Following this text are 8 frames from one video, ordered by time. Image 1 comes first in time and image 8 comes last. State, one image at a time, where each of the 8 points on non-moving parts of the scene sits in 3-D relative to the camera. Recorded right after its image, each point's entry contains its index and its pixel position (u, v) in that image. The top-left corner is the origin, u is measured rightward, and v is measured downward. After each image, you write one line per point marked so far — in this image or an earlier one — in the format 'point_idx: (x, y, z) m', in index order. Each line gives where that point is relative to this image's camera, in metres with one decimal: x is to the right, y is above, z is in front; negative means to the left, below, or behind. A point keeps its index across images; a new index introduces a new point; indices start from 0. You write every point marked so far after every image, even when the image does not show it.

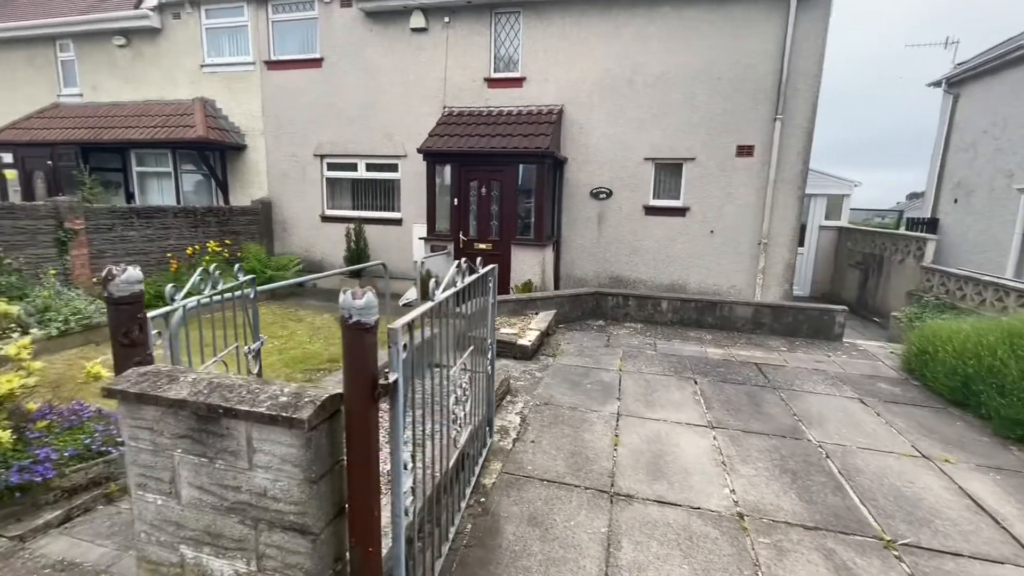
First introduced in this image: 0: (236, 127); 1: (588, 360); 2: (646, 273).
0: (-5.5, +3.2, +9.6) m
1: (+0.8, -0.8, +5.3) m
2: (+2.3, +0.2, +8.1) m
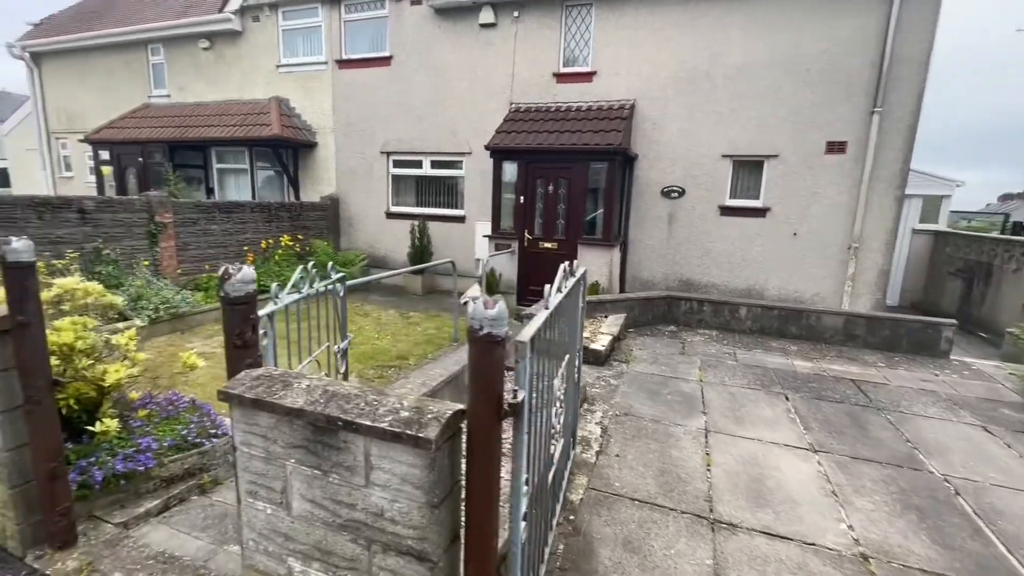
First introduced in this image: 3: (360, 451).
0: (-4.2, +3.4, +9.9) m
1: (+1.6, -0.8, +5.0) m
2: (+3.3, +0.2, +7.7) m
3: (-0.4, -0.5, +1.4) m
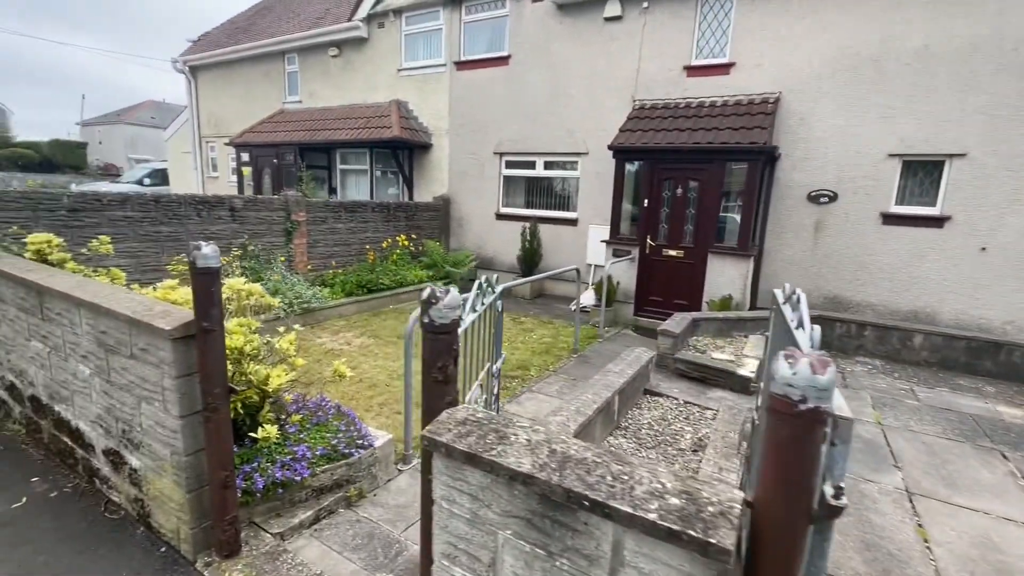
0: (-1.8, +3.4, +10.1) m
1: (+2.8, -1.0, +4.3) m
2: (+5.0, -0.1, +6.6) m
3: (+0.2, -0.6, +1.1) m
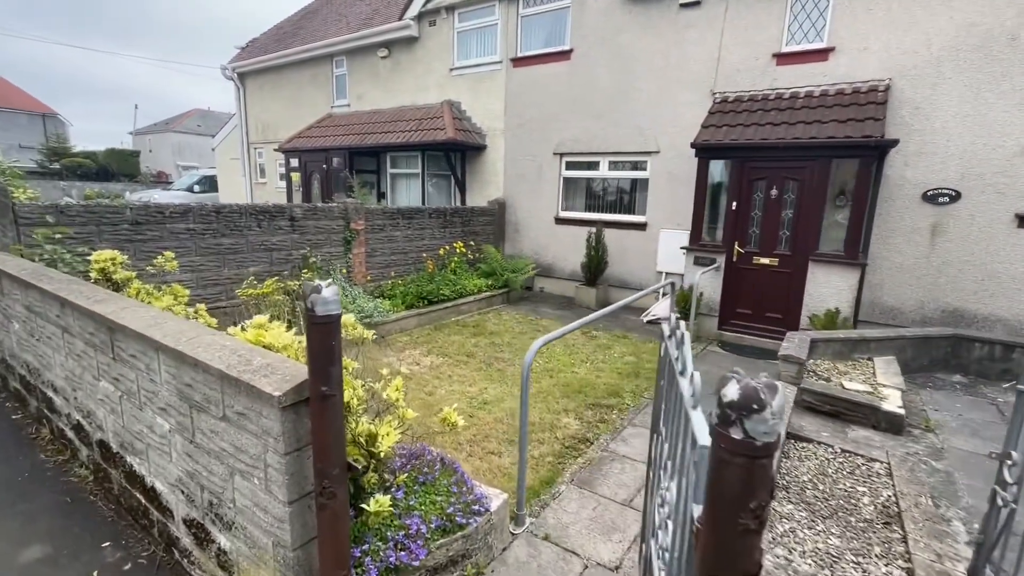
0: (-0.7, +3.2, +9.7) m
1: (+3.6, -1.2, +3.6) m
2: (+6.0, -0.3, +5.8) m
3: (+0.8, -0.7, +0.5) m
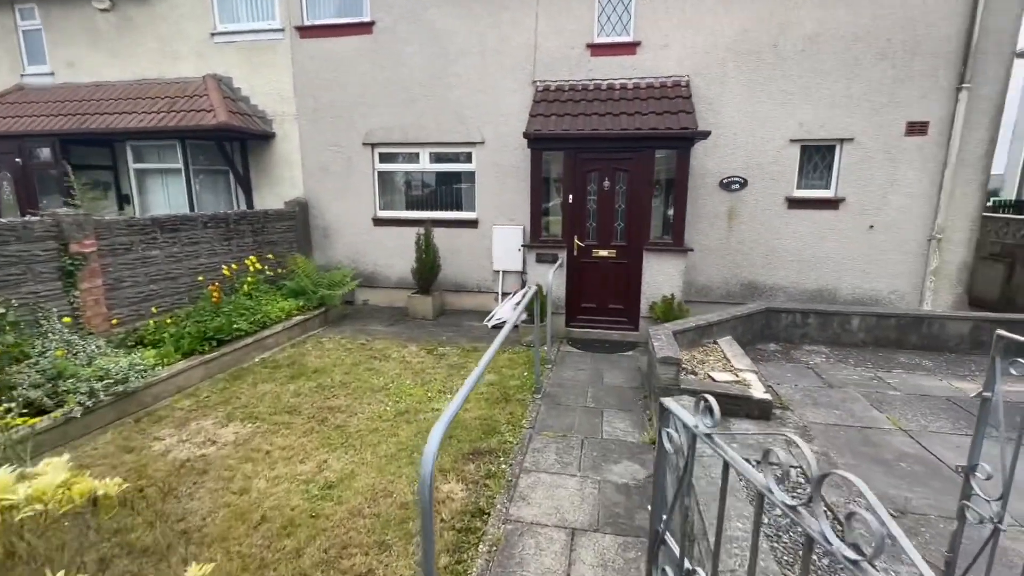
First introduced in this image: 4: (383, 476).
0: (-4.1, +2.9, +7.8) m
1: (+2.7, -1.0, +3.9) m
2: (+3.9, +0.1, +6.8) m
3: (+1.2, -0.8, 0.0) m
4: (-0.9, -1.3, +3.2) m
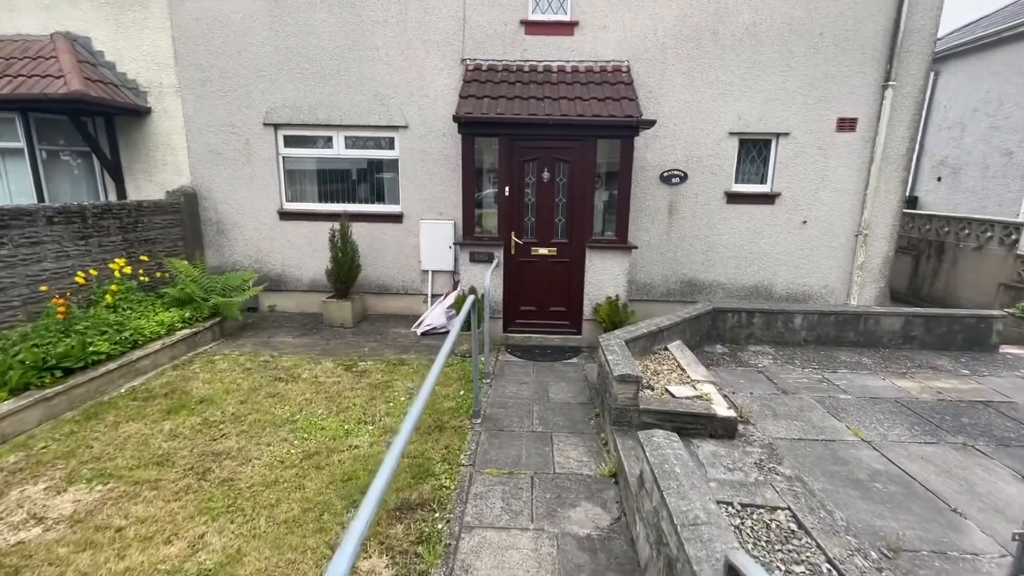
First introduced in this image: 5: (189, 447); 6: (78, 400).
0: (-5.1, +2.8, +6.4) m
1: (+2.2, -1.1, +3.7) m
2: (+3.0, +0.2, +6.7) m
3: (+1.3, -0.9, -0.4) m
4: (-1.2, -1.4, +2.5) m
5: (-2.3, -1.1, +3.5) m
6: (-3.6, -0.9, +4.0) m
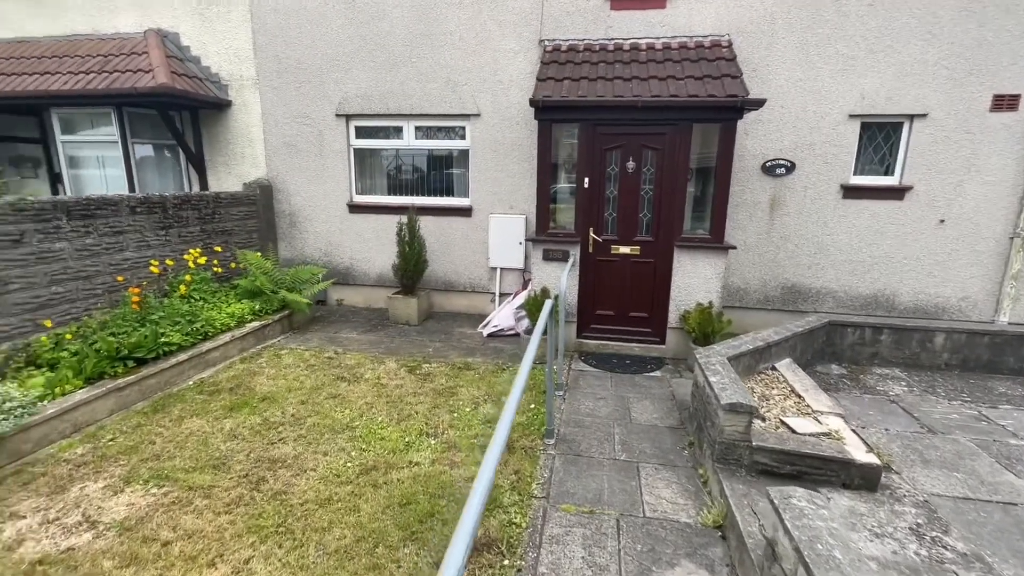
0: (-4.1, +2.9, +6.5) m
1: (+2.7, -1.1, +2.9) m
2: (+3.9, +0.1, +5.7) m
3: (+1.3, -1.0, -1.1) m
4: (-0.8, -1.4, +2.1) m
5: (-1.8, -1.1, +3.3) m
6: (-3.0, -0.9, +4.0) m
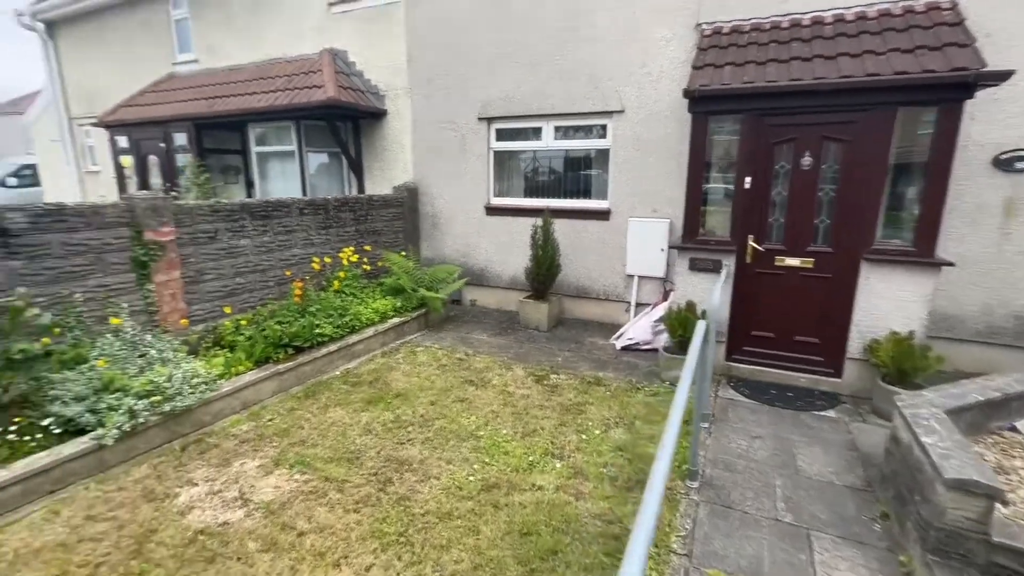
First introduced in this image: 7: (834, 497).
0: (-2.0, +3.0, +7.1) m
1: (+3.3, -1.4, +1.8) m
2: (+5.3, -0.2, +4.2) m
3: (+0.9, -1.2, -1.7) m
4: (-0.3, -1.4, +2.0) m
5: (-0.9, -1.1, +3.4) m
6: (-1.9, -0.8, +4.4) m
7: (+1.9, -1.2, +2.8) m
